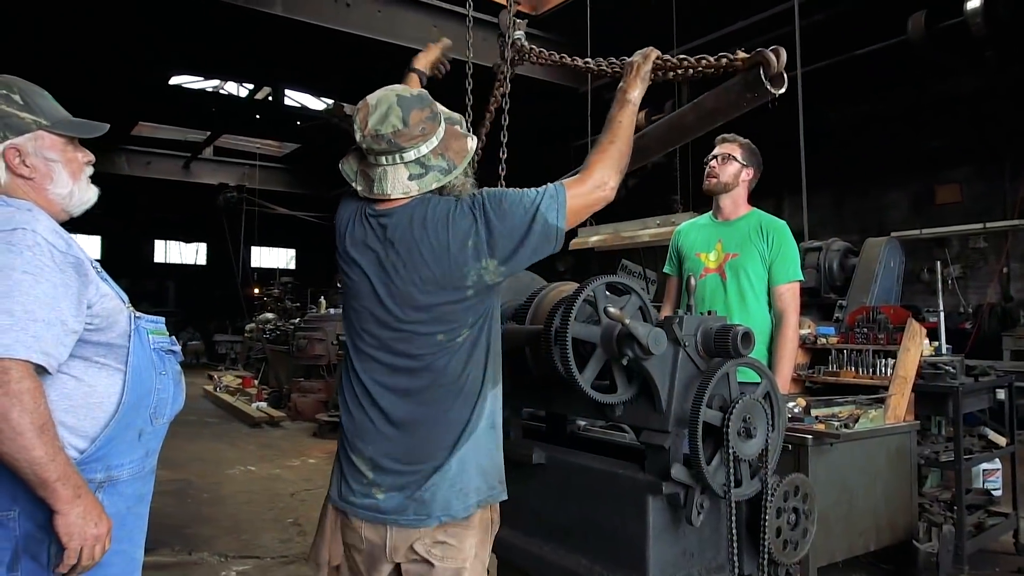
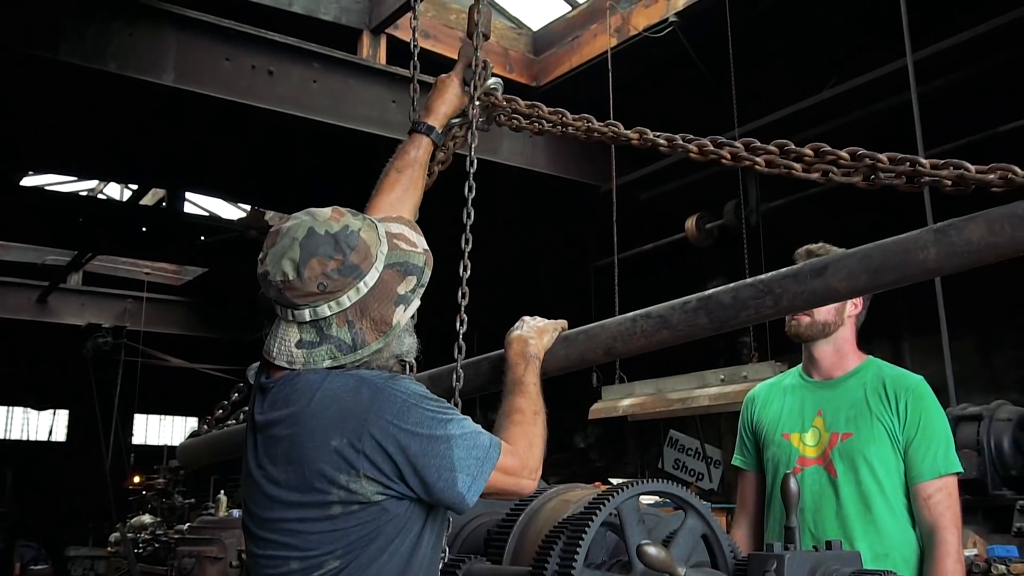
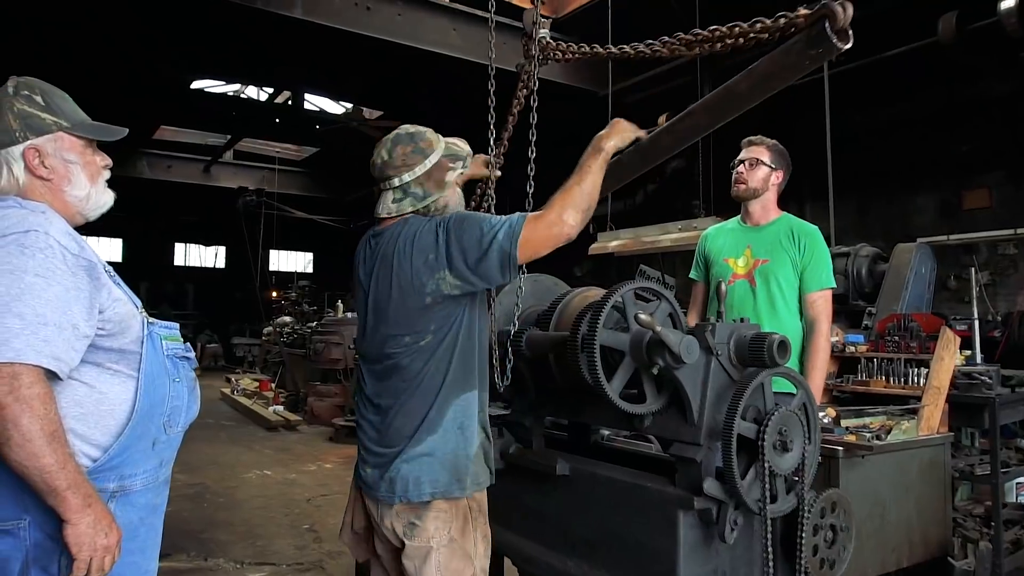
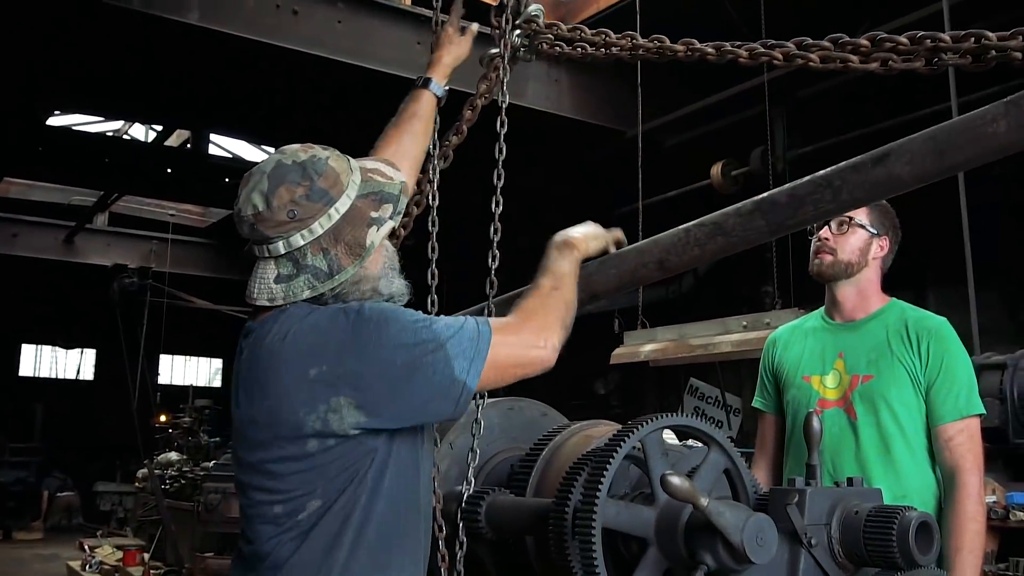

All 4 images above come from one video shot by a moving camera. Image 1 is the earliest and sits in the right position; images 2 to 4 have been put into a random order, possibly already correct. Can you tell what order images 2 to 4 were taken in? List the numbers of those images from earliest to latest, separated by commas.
3, 4, 2
